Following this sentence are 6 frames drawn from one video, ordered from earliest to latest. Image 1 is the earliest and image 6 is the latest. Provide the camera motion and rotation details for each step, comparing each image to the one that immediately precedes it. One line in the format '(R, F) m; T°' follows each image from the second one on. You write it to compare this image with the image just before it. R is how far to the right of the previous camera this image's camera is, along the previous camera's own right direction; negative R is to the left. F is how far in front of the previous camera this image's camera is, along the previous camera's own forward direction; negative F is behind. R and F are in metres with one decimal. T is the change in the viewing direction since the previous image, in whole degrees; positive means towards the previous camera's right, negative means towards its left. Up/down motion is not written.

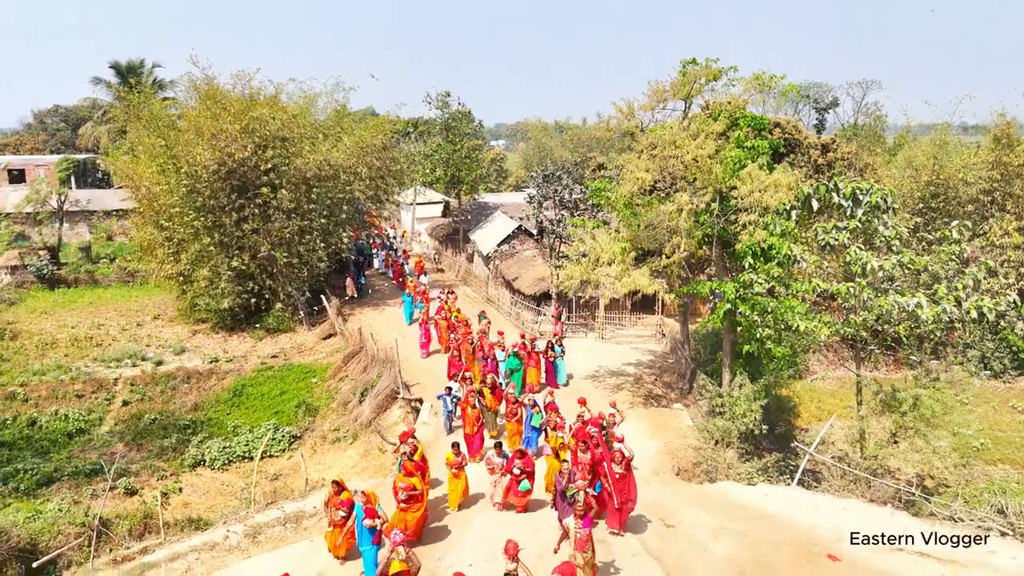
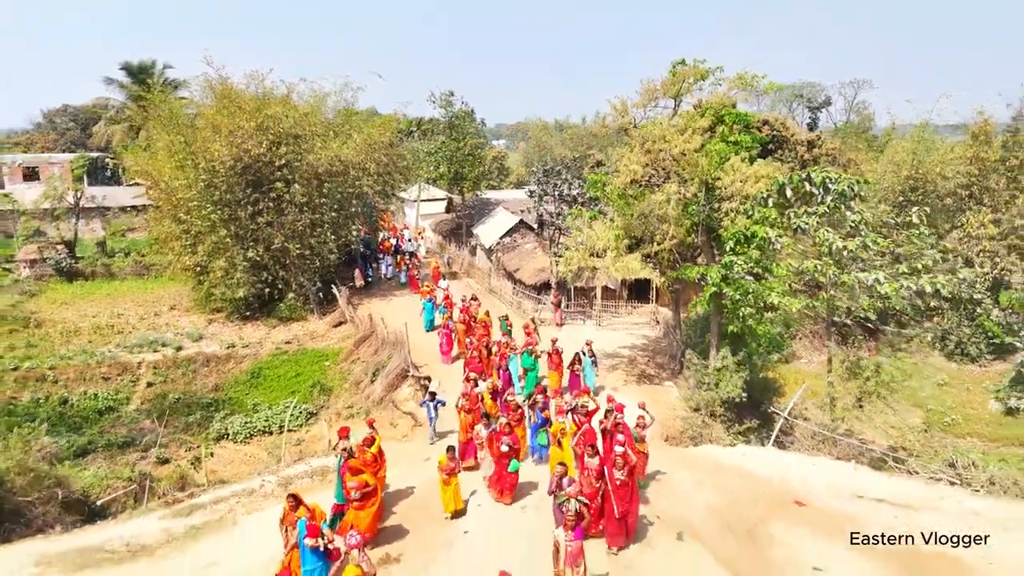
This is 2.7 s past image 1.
(0.0, -1.2) m; 0°
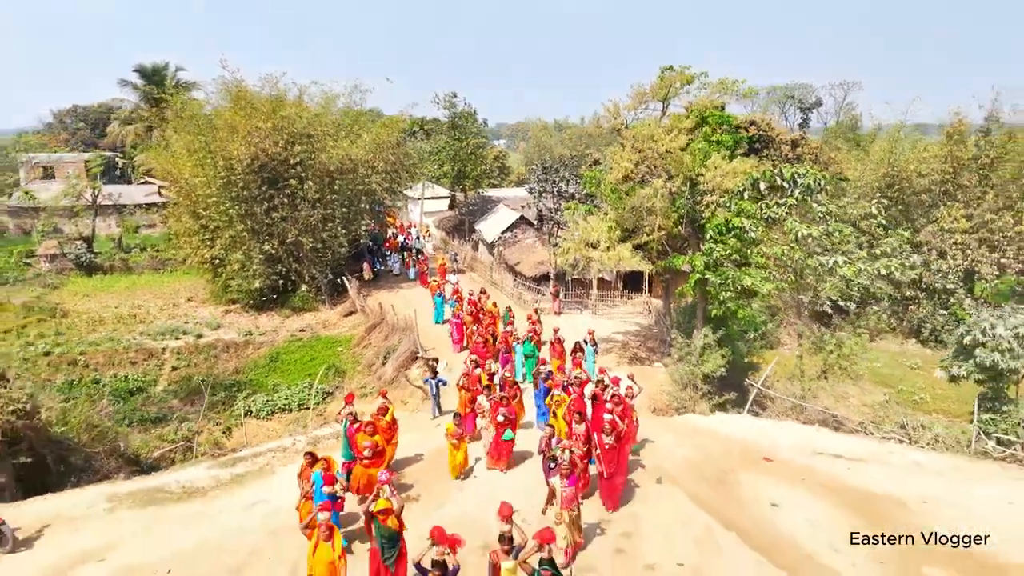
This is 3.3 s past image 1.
(0.0, -1.4) m; 0°
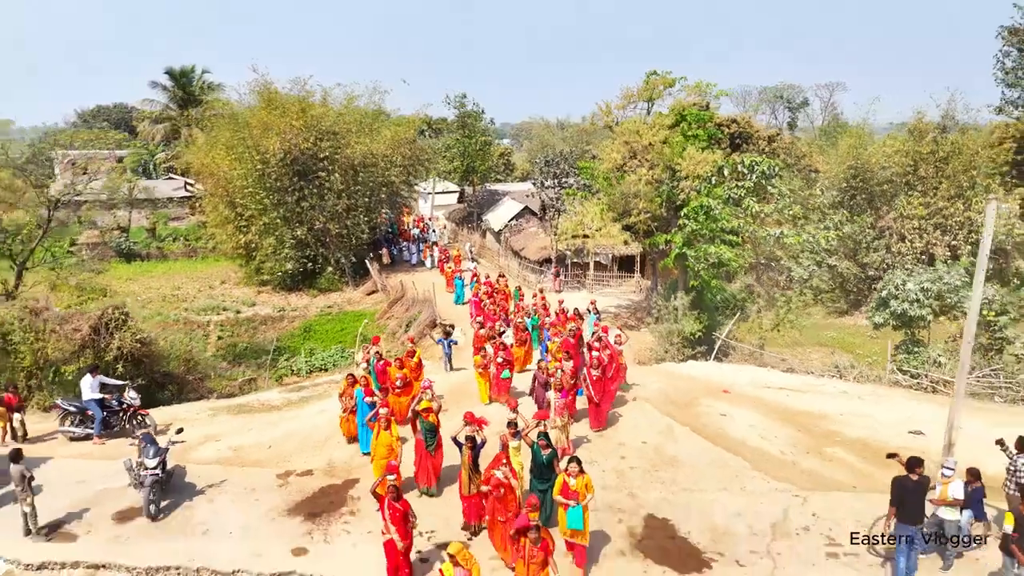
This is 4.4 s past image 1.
(-0.1, -2.8) m; 0°
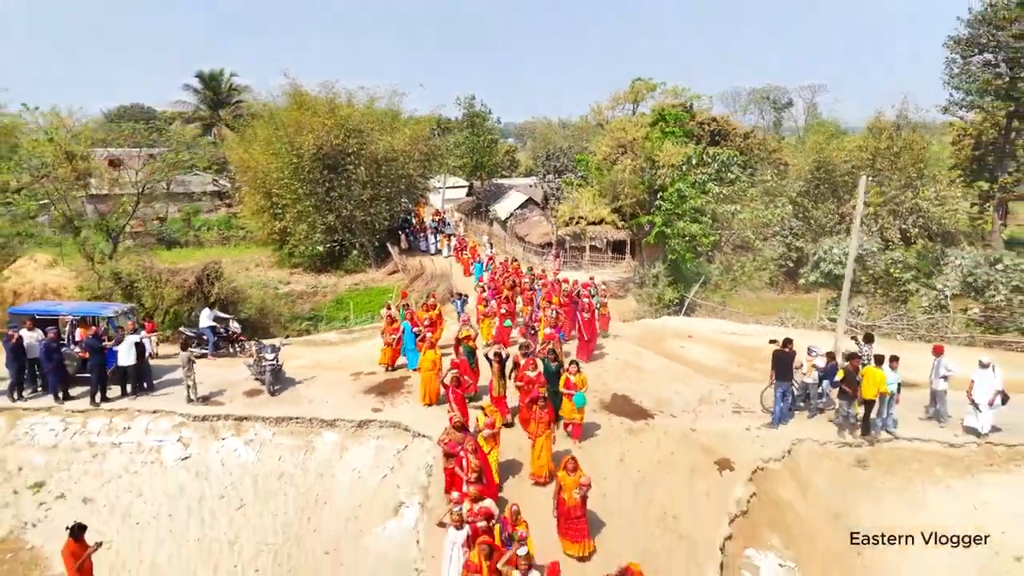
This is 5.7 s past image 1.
(-0.1, -3.6) m; 0°
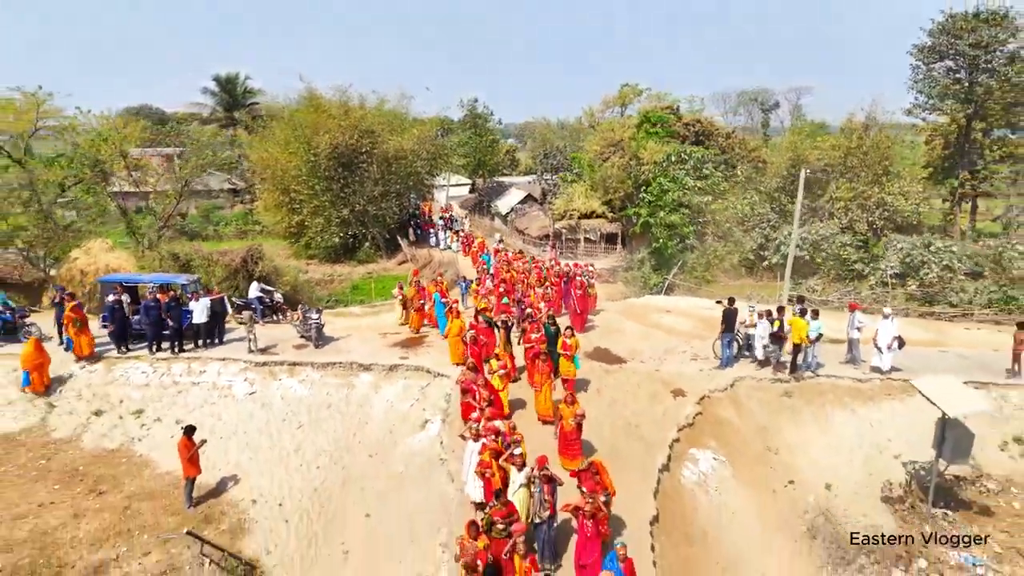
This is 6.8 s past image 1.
(0.0, -2.7) m; 0°
